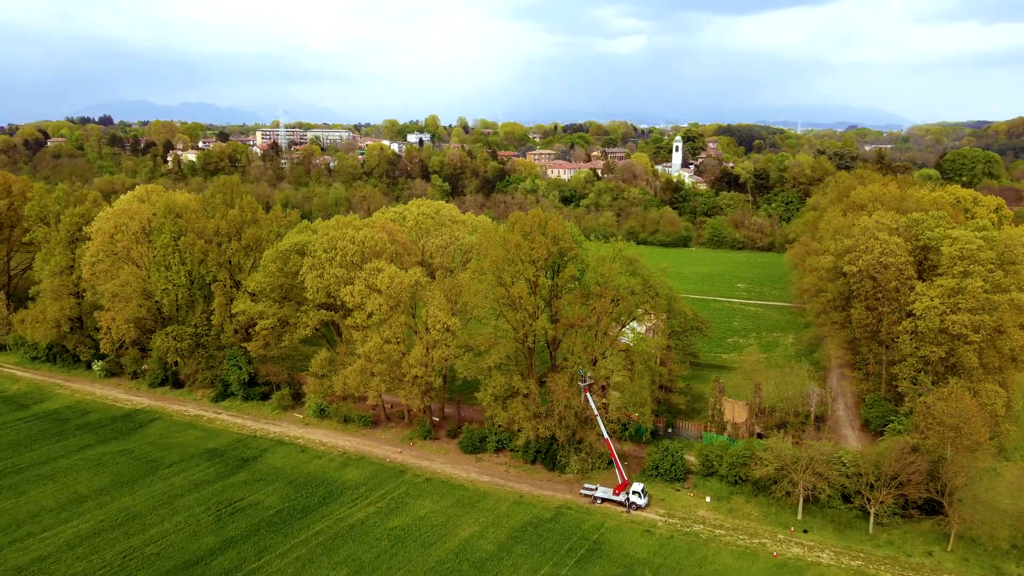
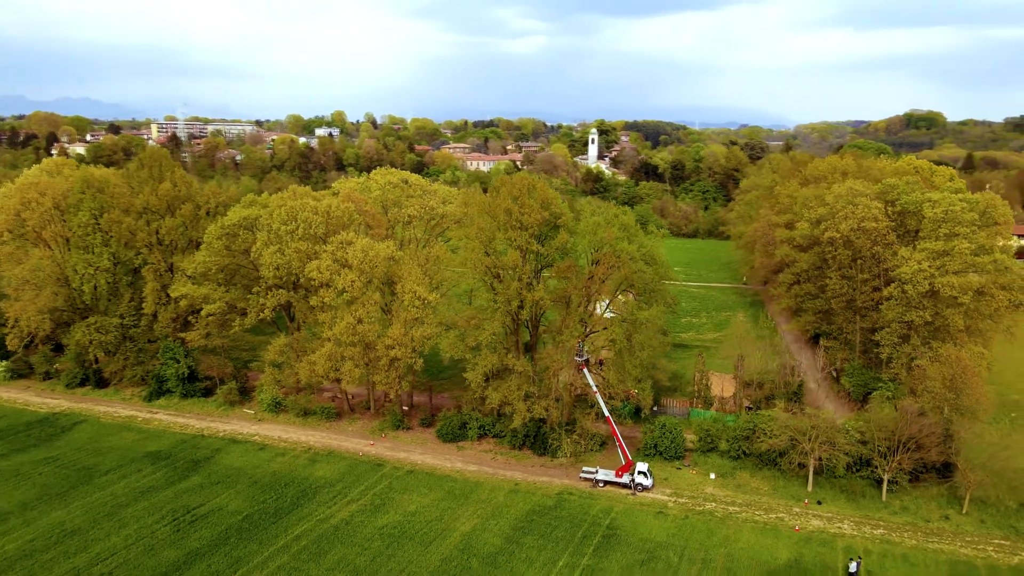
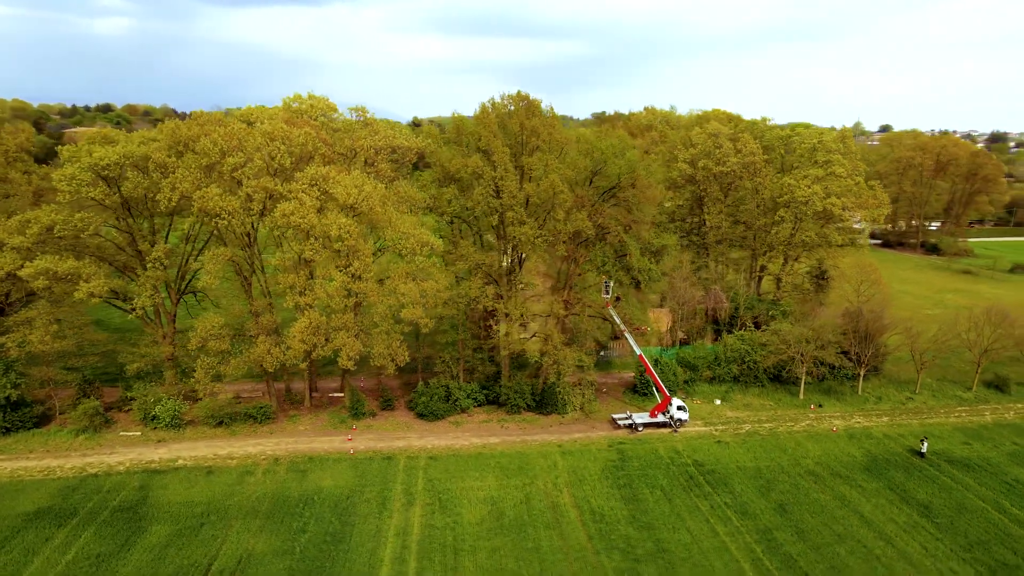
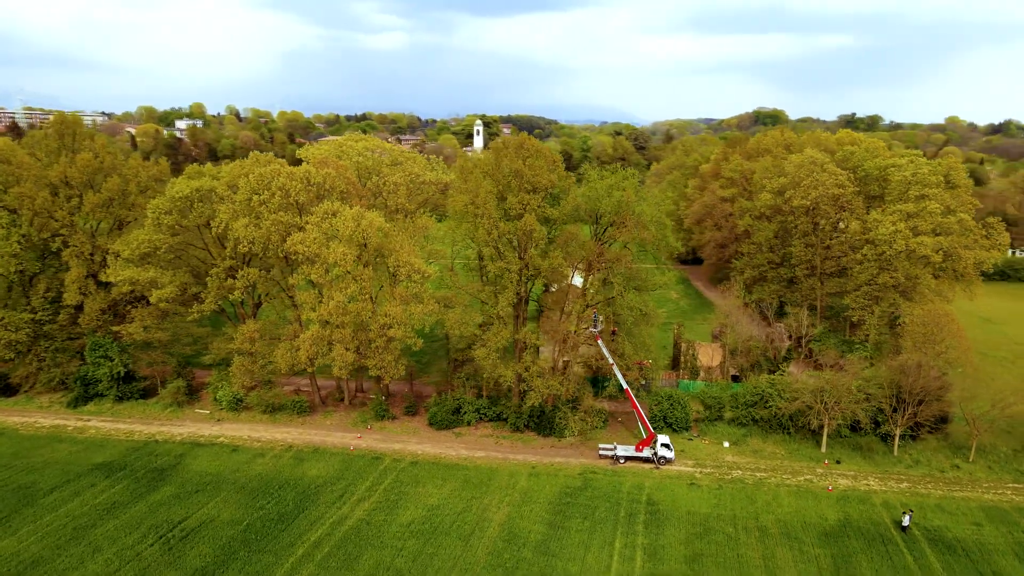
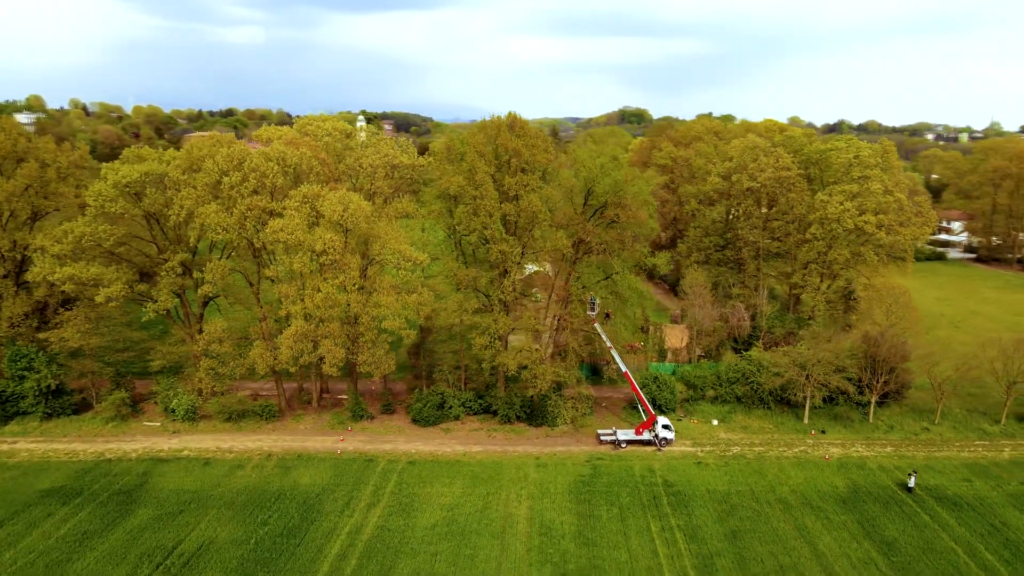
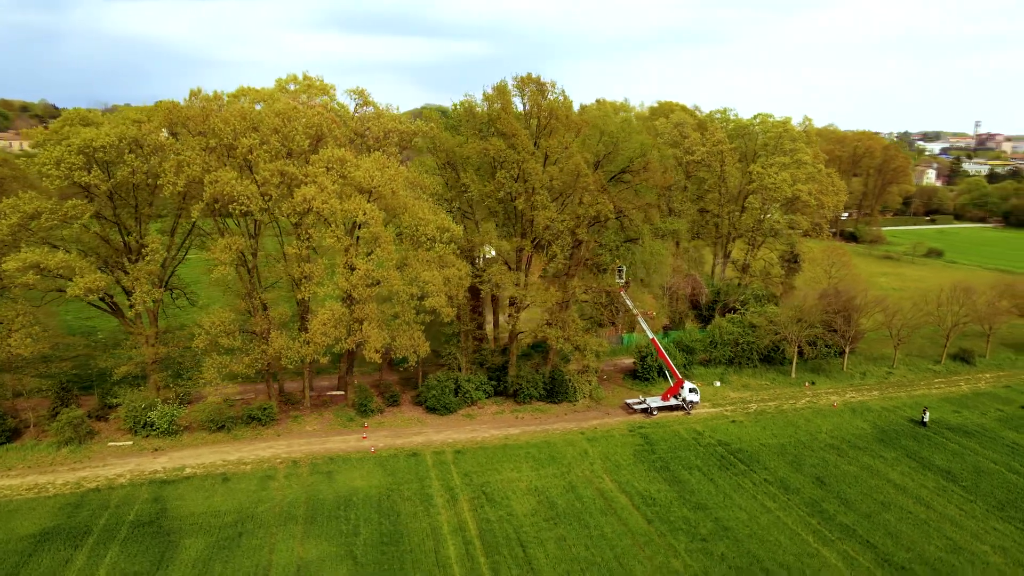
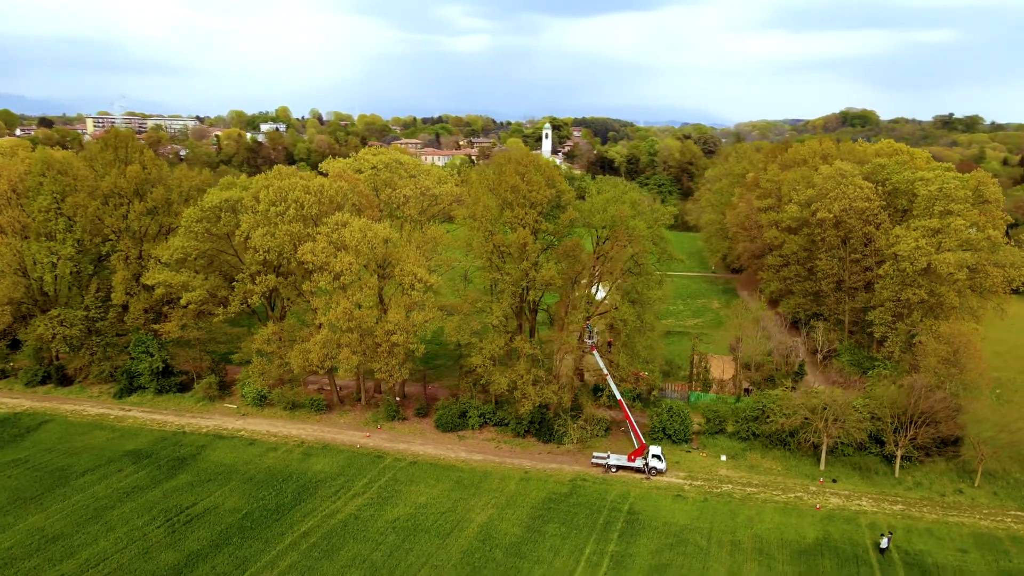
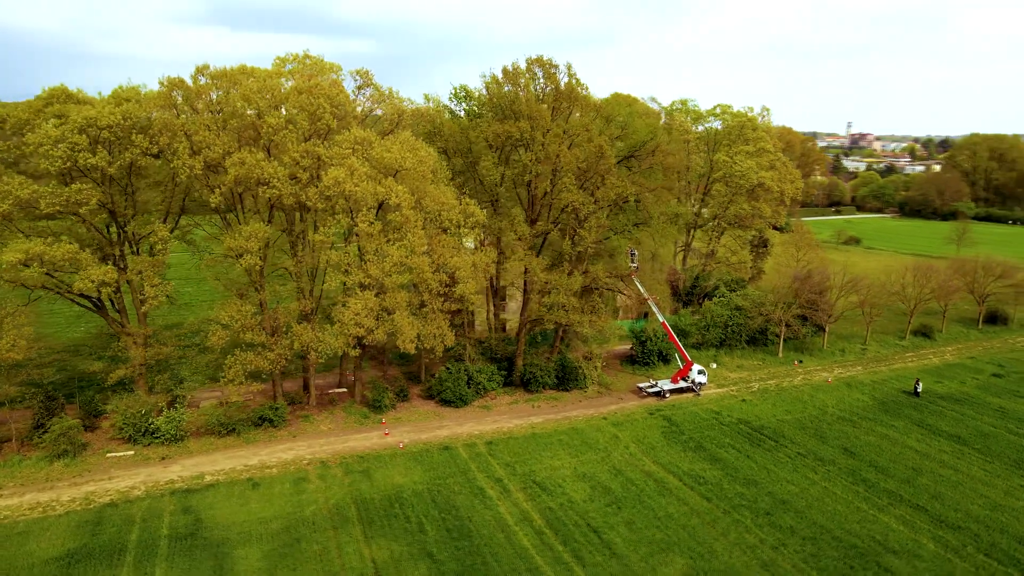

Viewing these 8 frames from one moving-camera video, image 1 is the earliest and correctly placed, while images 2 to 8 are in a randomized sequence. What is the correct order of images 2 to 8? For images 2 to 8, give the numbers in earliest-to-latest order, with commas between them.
2, 7, 4, 5, 3, 6, 8
